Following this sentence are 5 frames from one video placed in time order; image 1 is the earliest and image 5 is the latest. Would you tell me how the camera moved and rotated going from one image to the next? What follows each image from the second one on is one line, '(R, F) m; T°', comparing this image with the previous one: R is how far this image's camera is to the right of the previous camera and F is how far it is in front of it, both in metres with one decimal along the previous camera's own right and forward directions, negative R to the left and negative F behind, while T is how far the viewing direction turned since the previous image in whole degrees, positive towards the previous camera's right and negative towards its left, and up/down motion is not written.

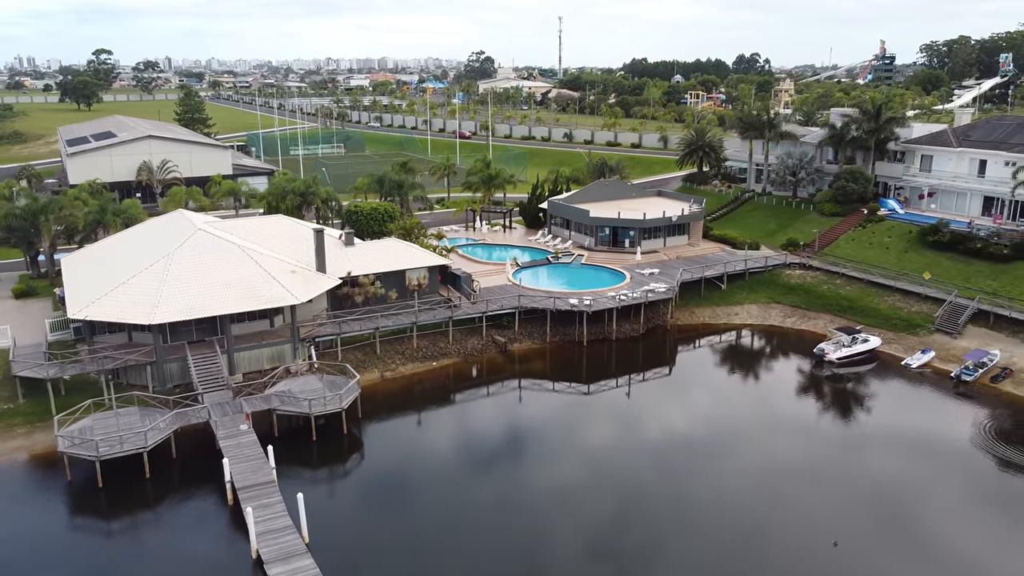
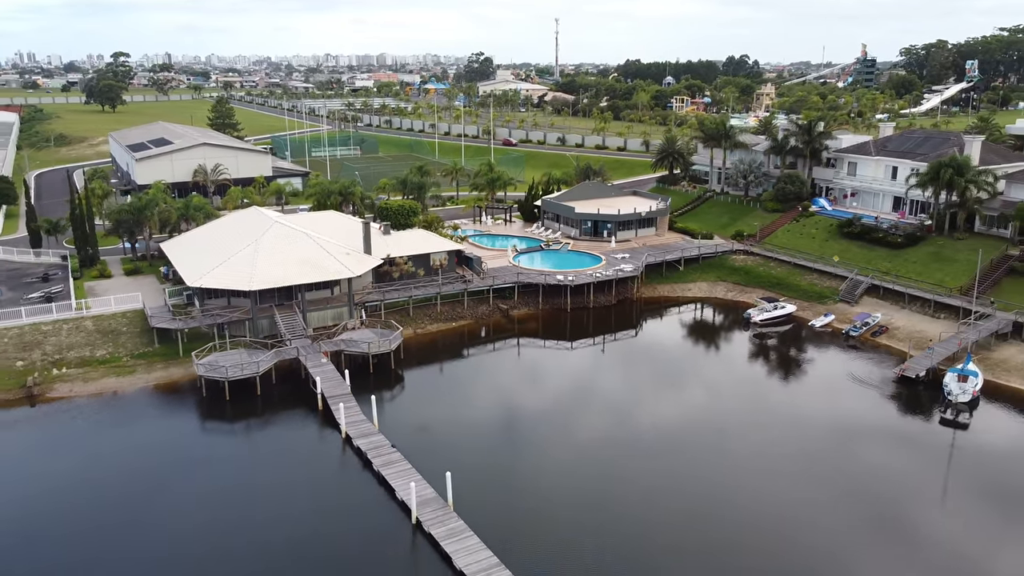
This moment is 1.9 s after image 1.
(-0.2, -11.9) m; 0°
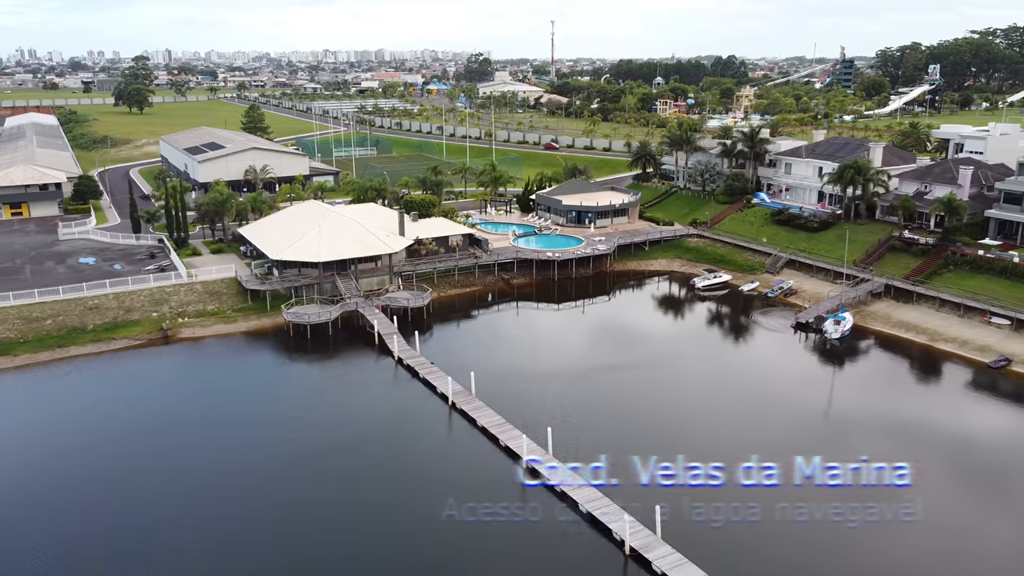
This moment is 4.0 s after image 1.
(-0.2, -15.2) m; 0°
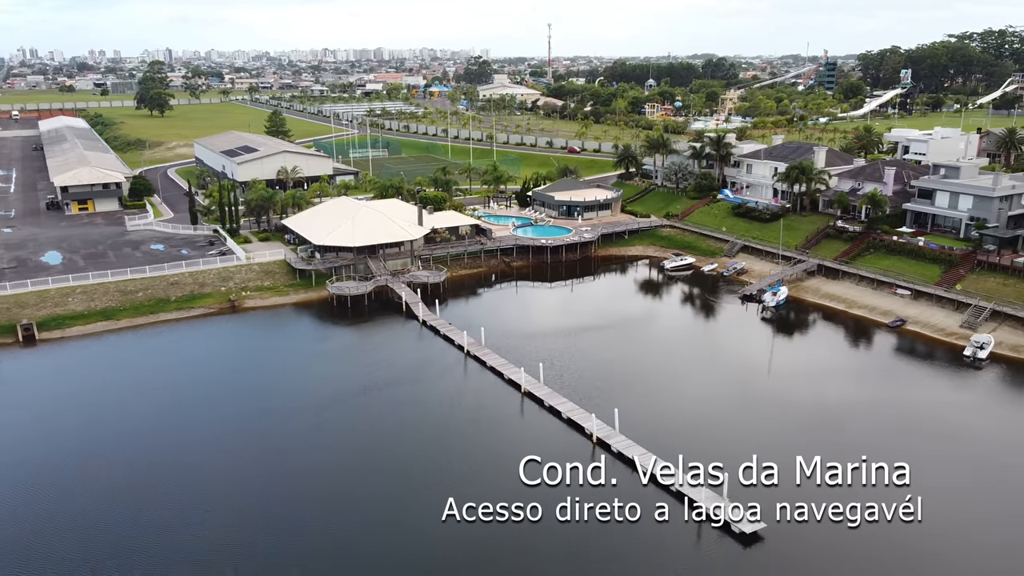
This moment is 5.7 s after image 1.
(-0.2, -13.1) m; 0°
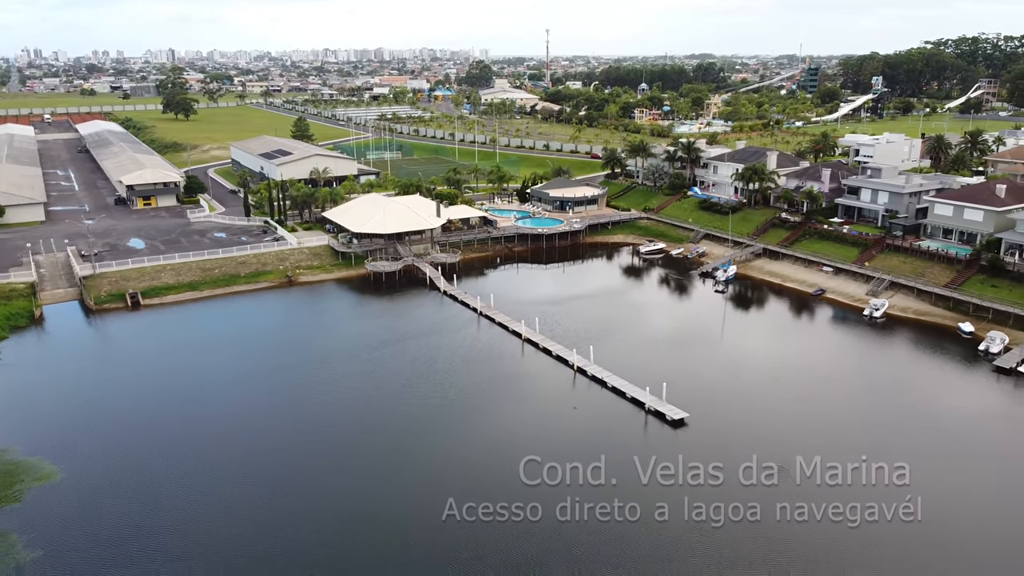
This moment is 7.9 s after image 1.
(-0.4, -16.5) m; 0°
